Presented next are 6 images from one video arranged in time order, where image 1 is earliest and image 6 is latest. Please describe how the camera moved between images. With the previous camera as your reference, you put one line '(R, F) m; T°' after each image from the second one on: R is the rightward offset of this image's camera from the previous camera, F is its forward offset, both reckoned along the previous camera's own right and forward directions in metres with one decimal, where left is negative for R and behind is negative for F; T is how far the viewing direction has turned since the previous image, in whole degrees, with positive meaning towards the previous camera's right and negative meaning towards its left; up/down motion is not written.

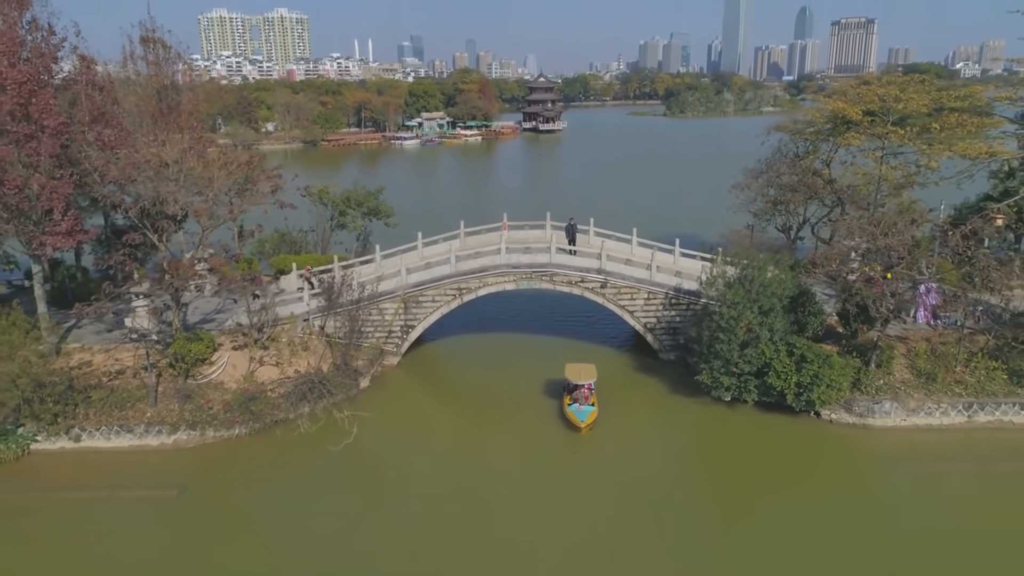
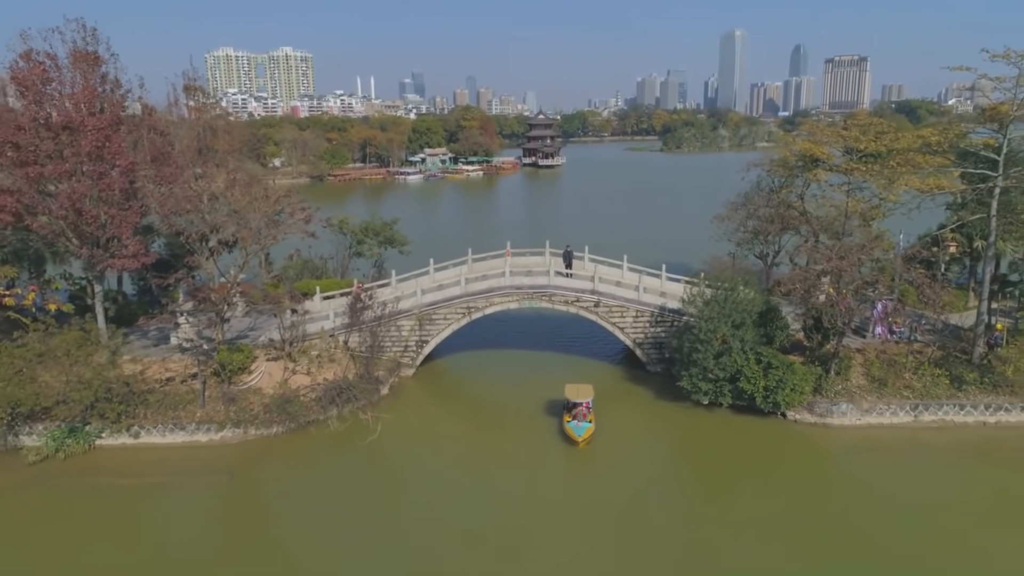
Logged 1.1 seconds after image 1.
(-0.1, -1.4) m; 0°
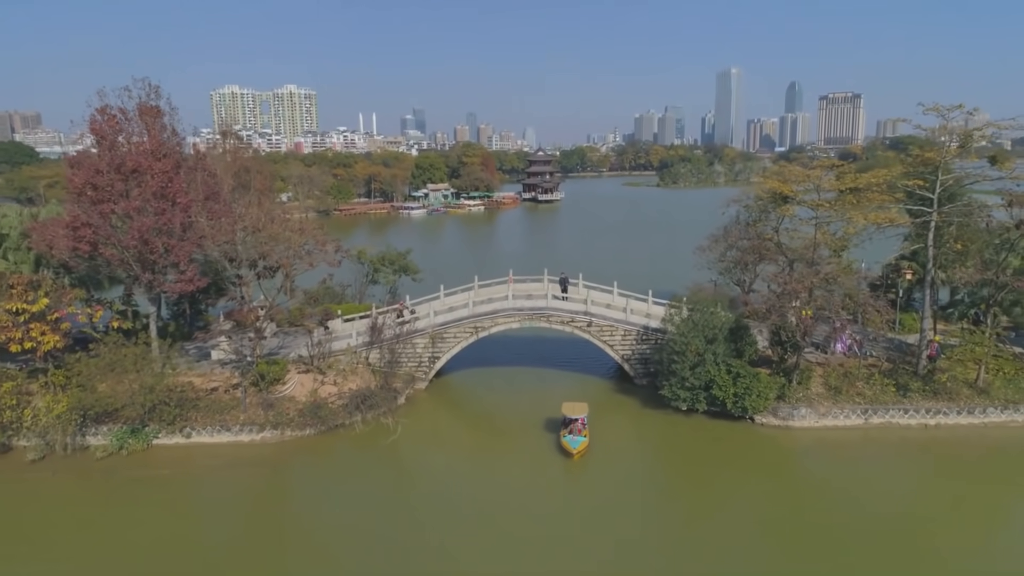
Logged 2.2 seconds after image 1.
(-0.1, -1.7) m; 0°
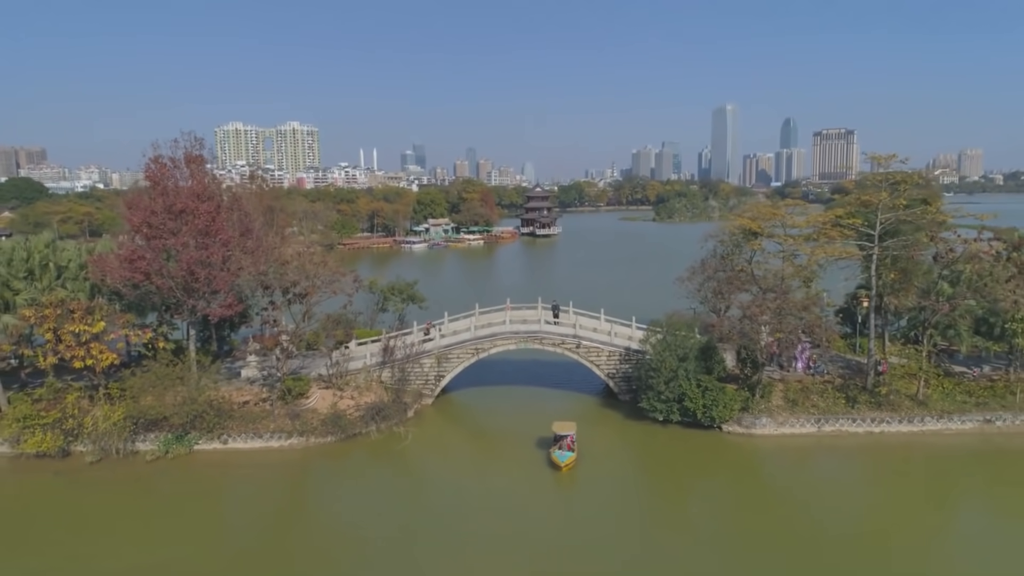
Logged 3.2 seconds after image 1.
(0.0, -1.9) m; 0°
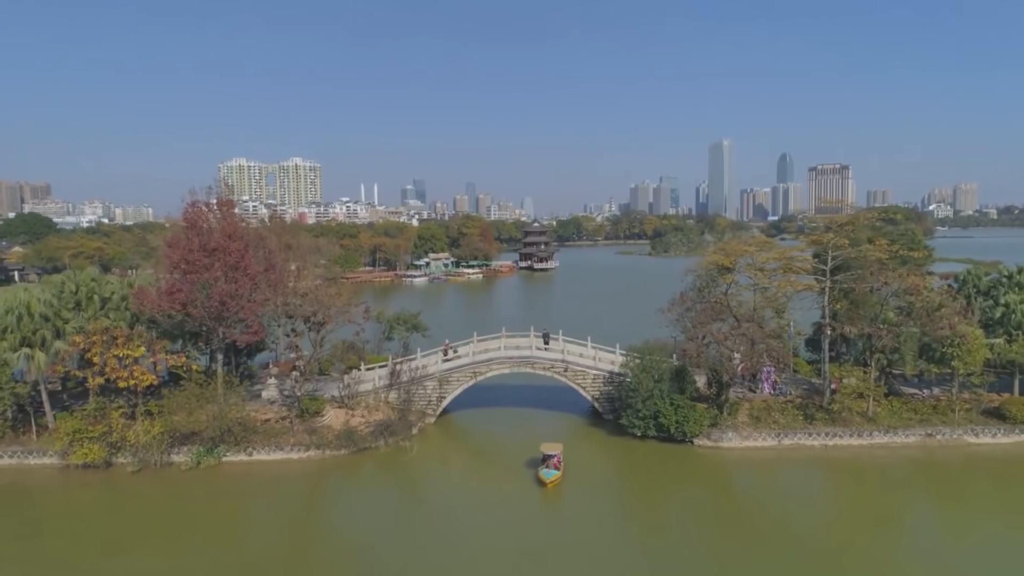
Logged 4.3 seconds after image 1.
(+0.1, -1.9) m; 0°
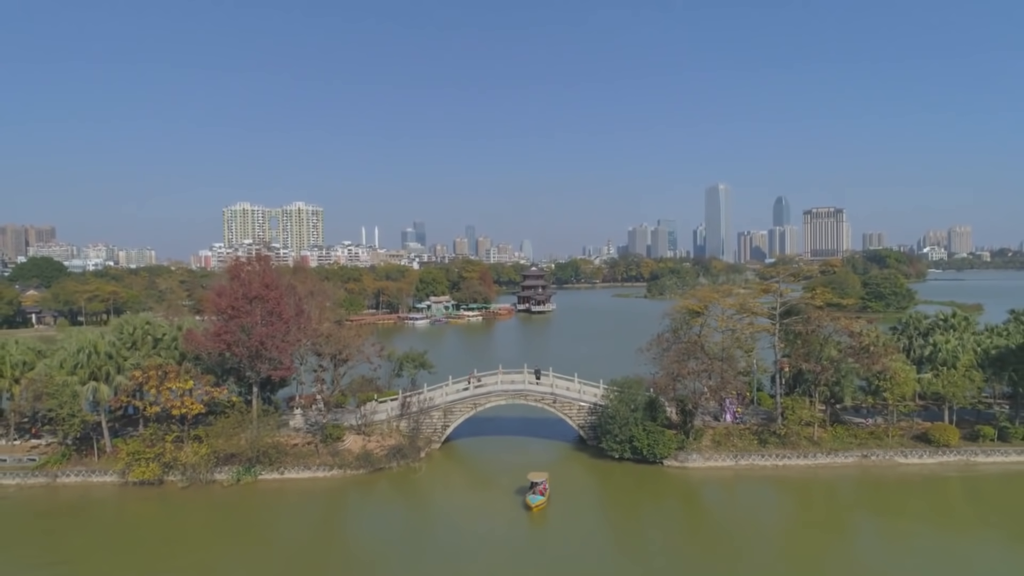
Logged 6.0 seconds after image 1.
(+0.1, -2.8) m; 0°
